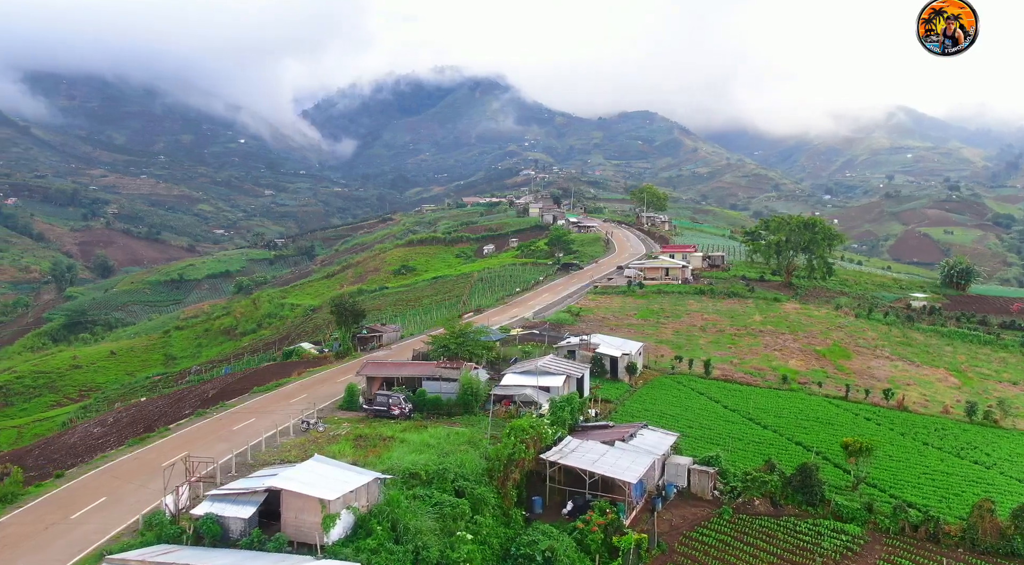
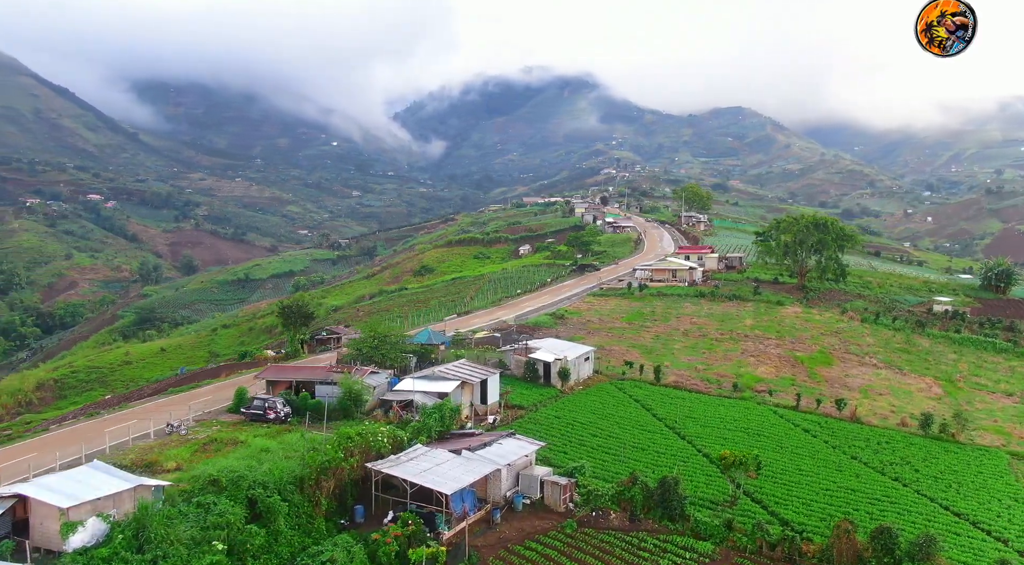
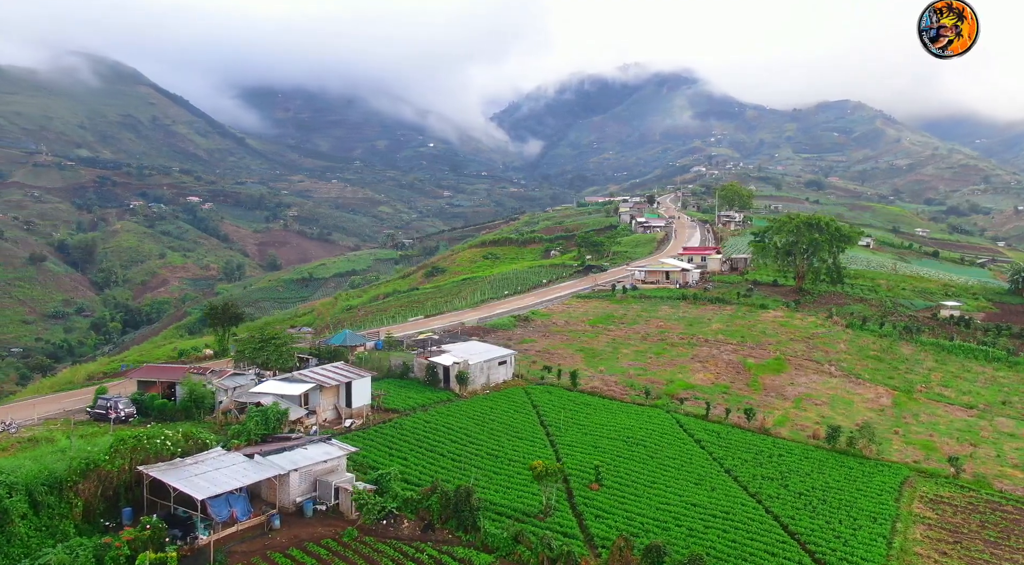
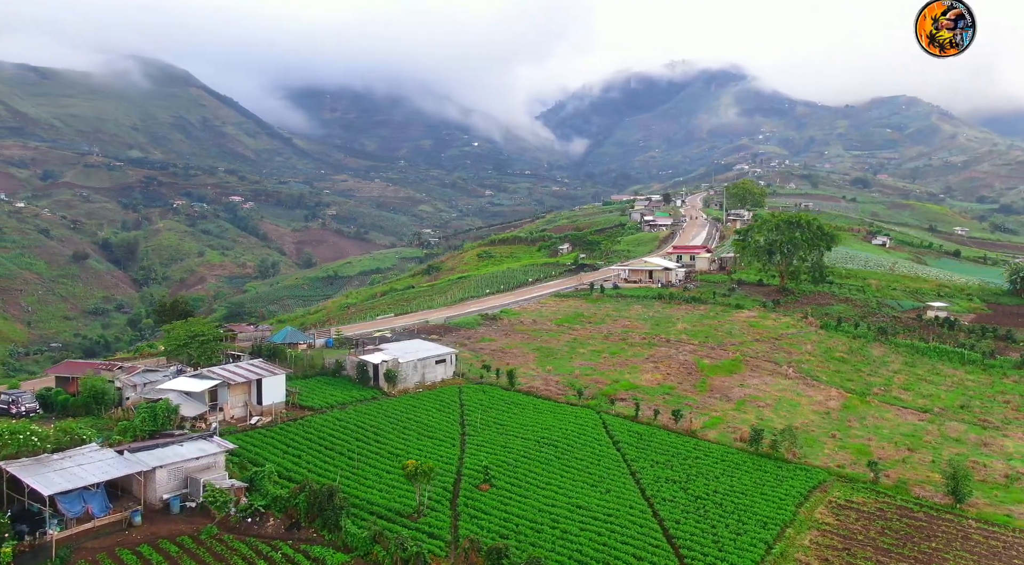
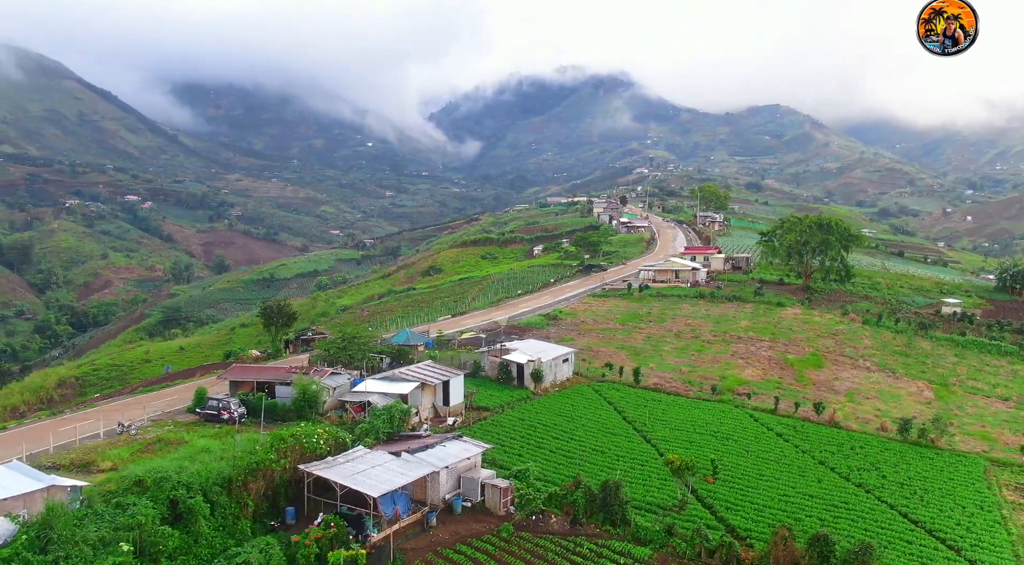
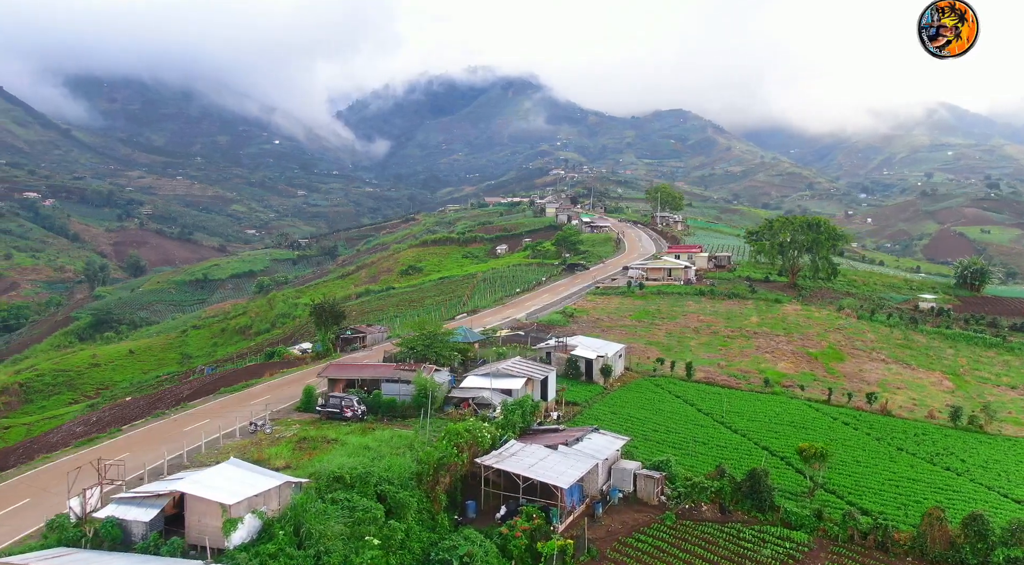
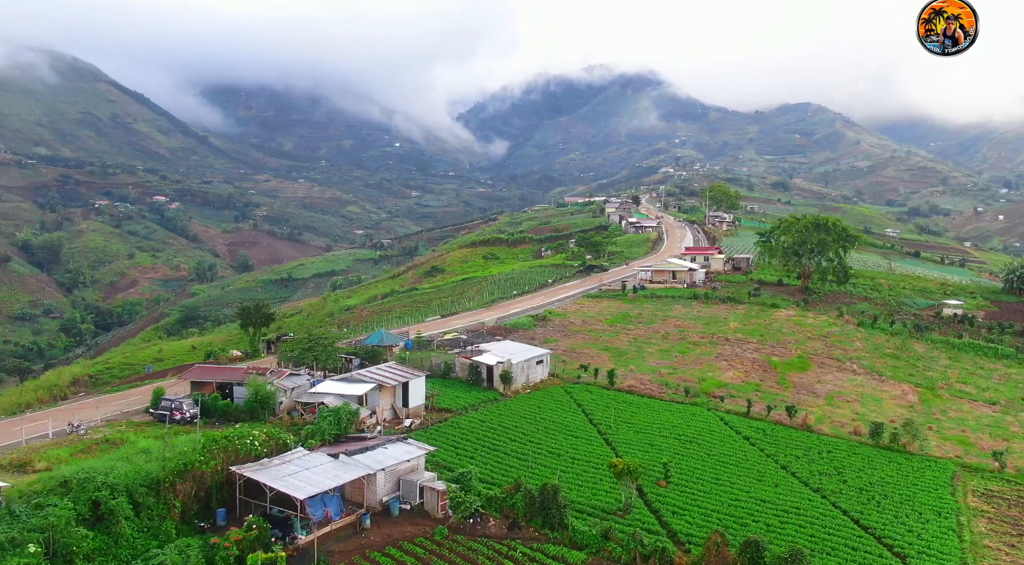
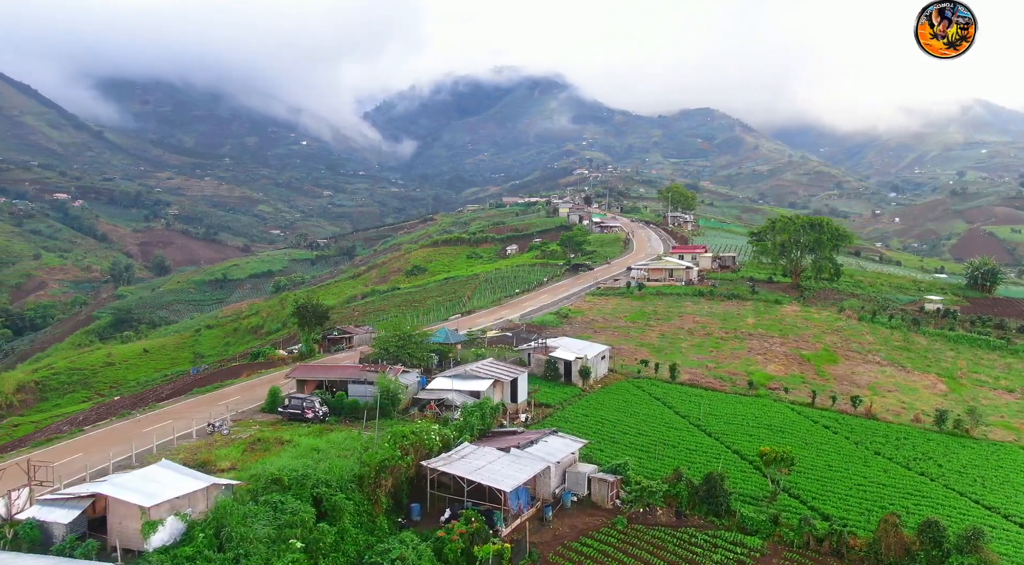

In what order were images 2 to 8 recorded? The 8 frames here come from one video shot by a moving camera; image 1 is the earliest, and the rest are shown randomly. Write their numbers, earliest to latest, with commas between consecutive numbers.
6, 8, 2, 5, 7, 3, 4
